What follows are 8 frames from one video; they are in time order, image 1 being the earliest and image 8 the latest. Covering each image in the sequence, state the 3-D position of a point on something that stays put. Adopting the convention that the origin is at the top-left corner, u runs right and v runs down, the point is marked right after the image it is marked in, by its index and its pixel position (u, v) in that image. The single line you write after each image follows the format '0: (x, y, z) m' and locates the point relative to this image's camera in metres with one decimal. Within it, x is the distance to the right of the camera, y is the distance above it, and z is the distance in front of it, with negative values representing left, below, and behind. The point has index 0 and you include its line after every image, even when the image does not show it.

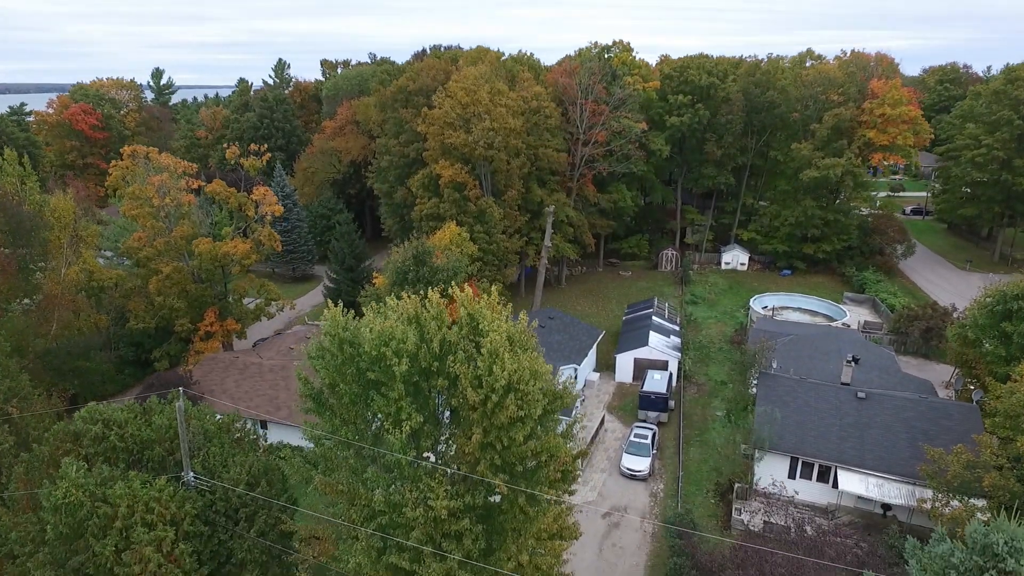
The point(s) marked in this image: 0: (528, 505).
0: (+0.3, -4.8, +13.4) m
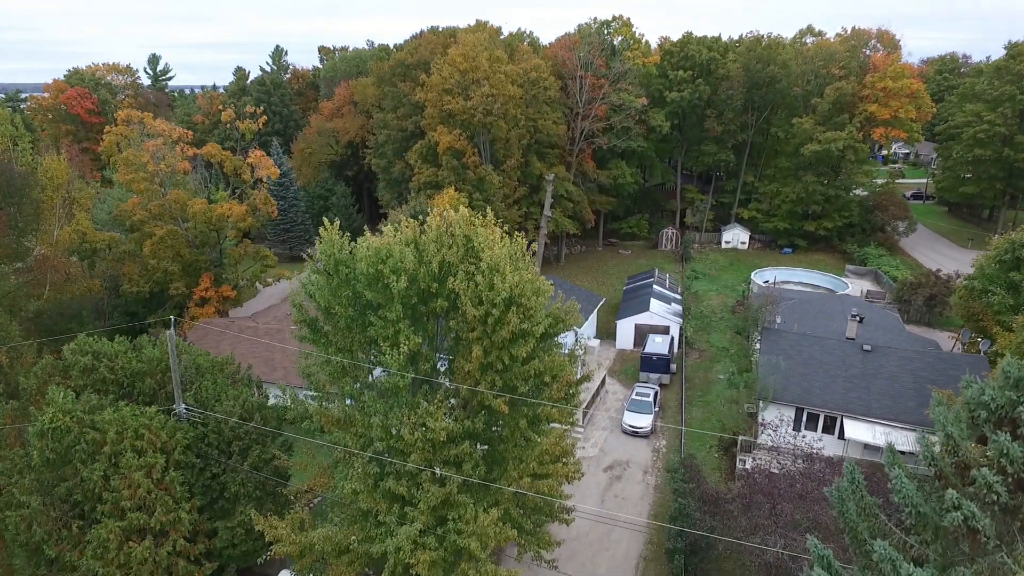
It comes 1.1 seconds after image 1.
0: (+0.3, -3.0, +13.0) m
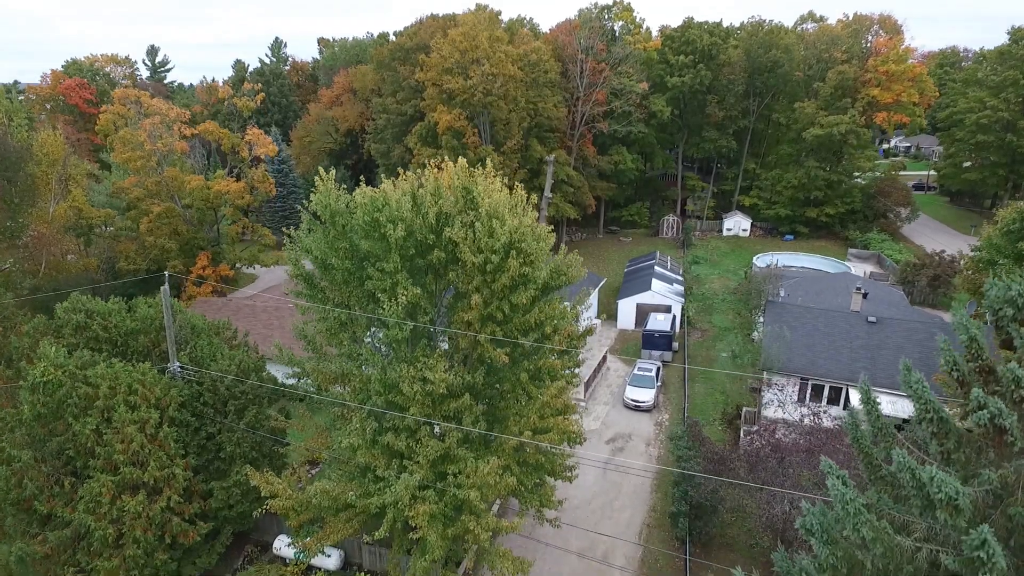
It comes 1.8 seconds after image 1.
0: (+0.4, -2.0, +12.7) m
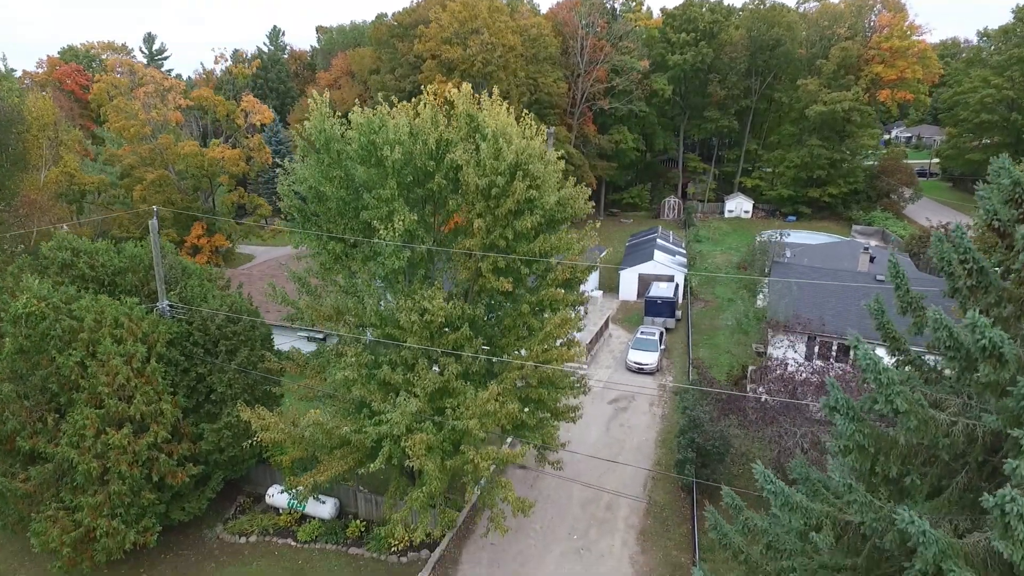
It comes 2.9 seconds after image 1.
0: (+0.4, -0.5, +12.2) m
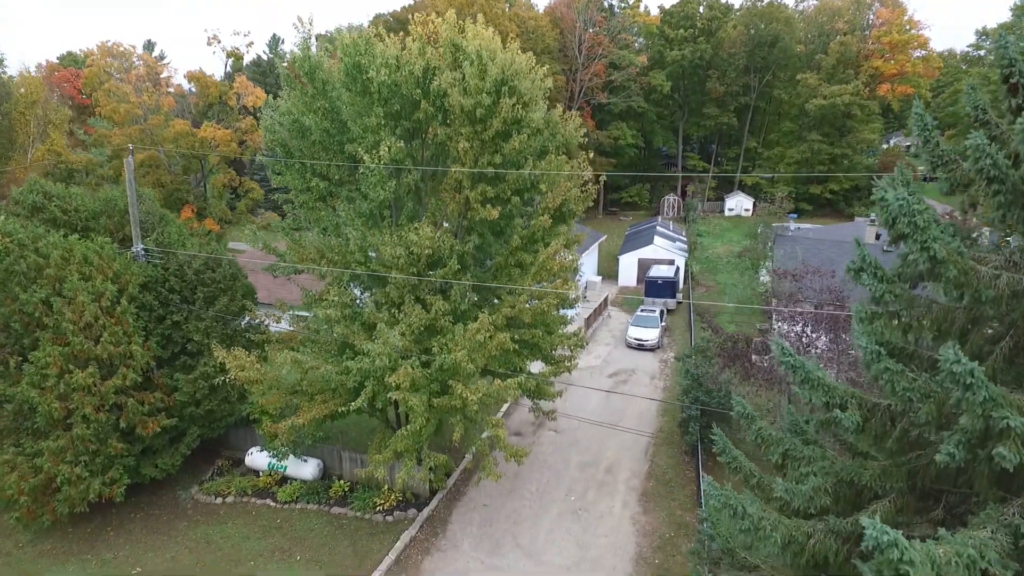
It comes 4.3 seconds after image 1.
0: (+0.3, +0.8, +11.6) m
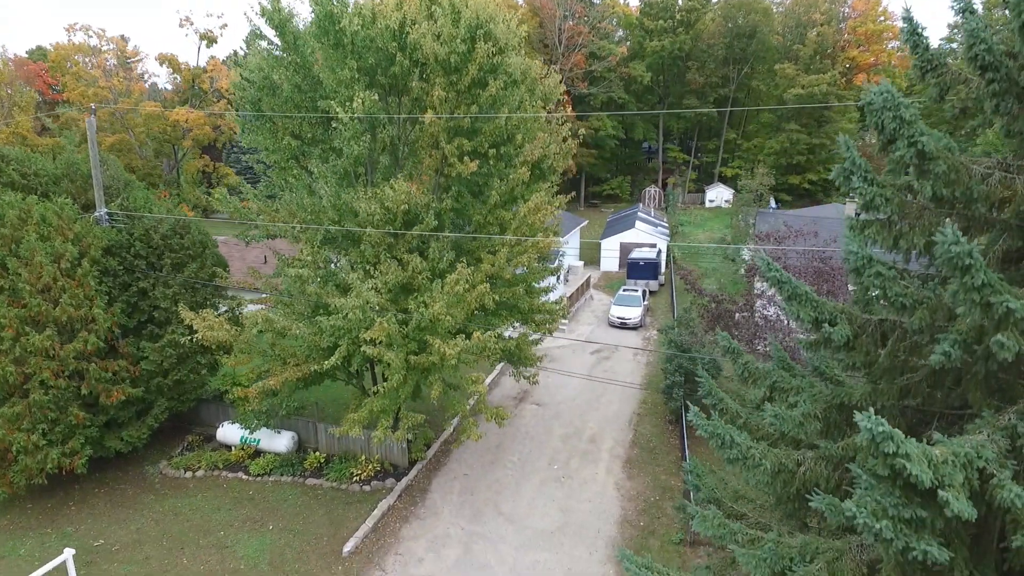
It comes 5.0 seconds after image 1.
0: (-0.1, +1.5, +11.3) m
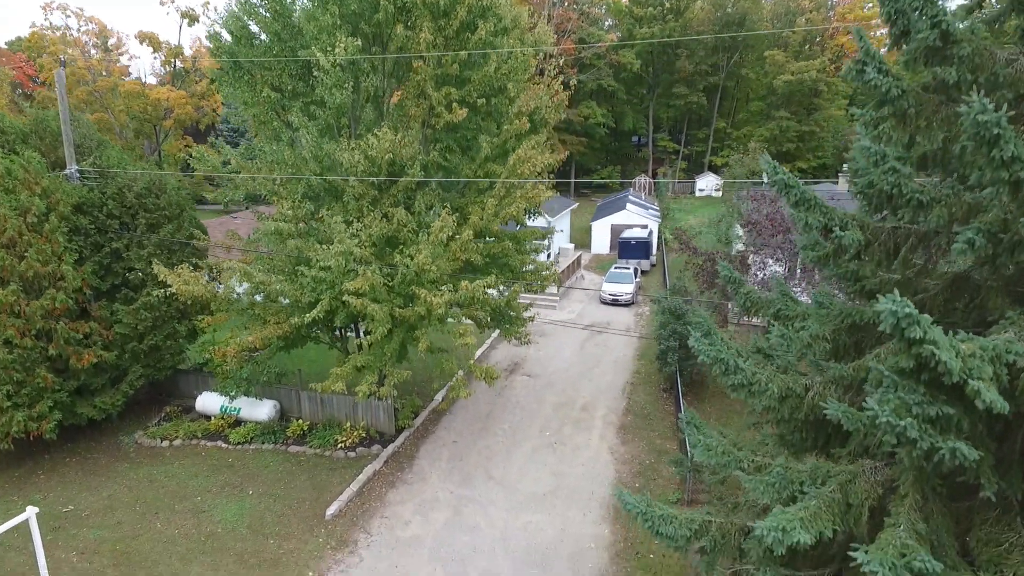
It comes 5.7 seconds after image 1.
0: (-0.3, +2.4, +10.9) m
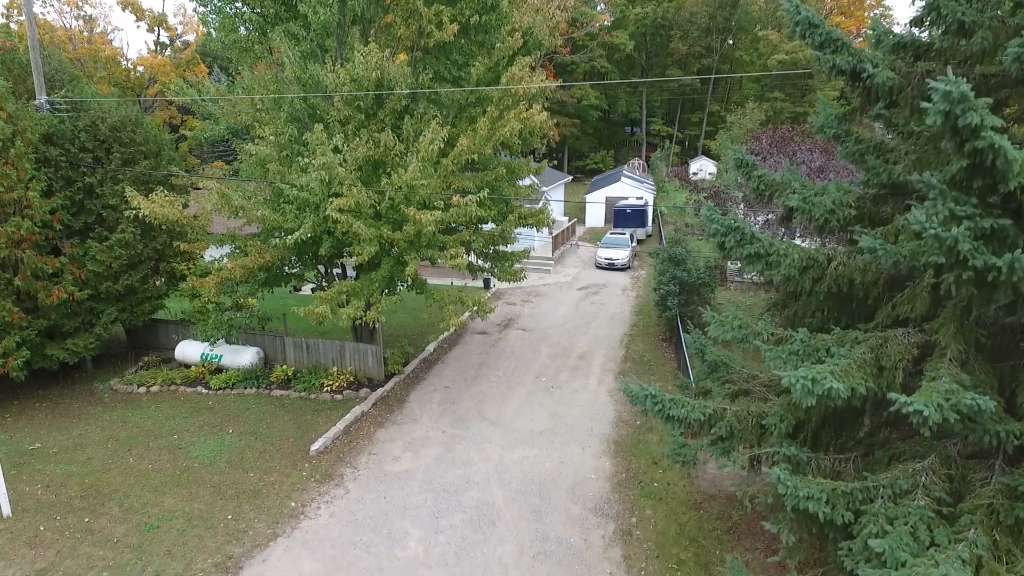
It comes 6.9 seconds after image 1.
0: (-0.4, +3.6, +10.3) m
